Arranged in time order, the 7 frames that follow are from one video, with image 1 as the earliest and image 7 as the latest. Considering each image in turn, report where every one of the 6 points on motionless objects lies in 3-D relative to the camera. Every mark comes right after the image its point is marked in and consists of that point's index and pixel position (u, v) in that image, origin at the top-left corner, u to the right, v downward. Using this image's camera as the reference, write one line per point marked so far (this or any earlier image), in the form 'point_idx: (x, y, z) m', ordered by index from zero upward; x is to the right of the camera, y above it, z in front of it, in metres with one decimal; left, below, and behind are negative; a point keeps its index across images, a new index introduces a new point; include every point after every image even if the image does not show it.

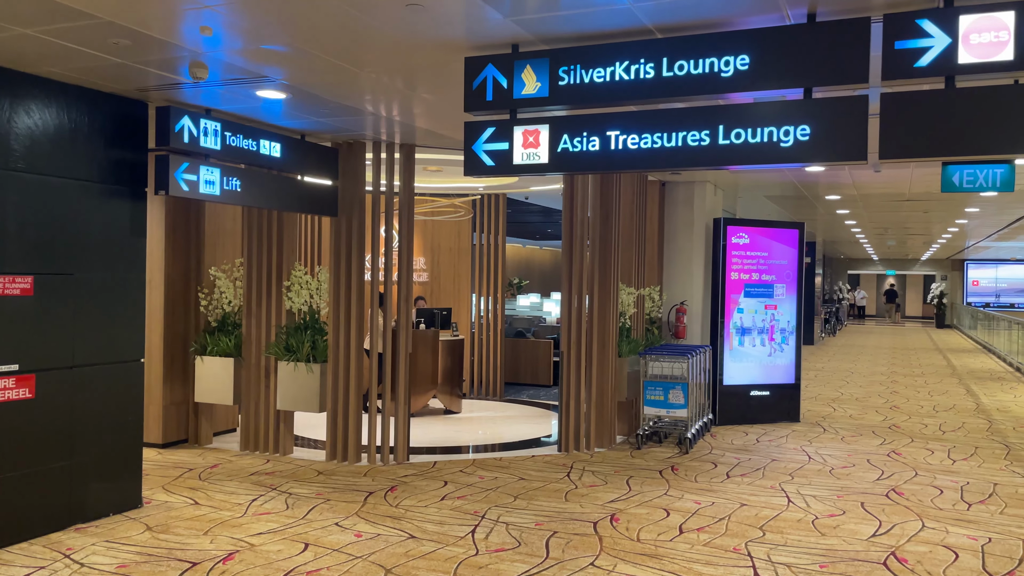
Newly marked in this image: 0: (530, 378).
0: (+0.3, -1.4, +12.0) m
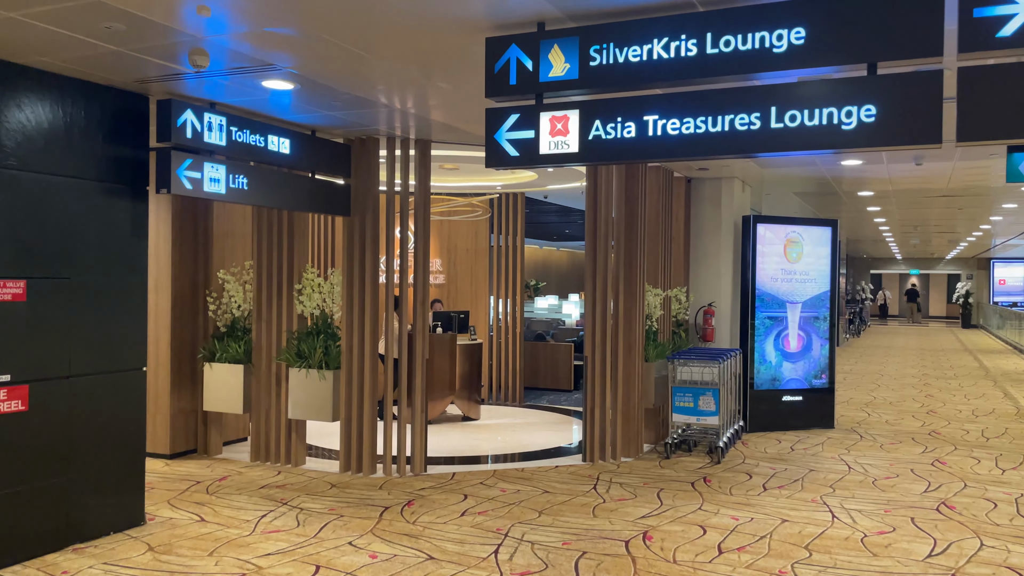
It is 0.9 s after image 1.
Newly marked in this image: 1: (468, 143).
0: (+0.6, -1.4, +11.6) m
1: (-0.4, +1.2, +6.6) m
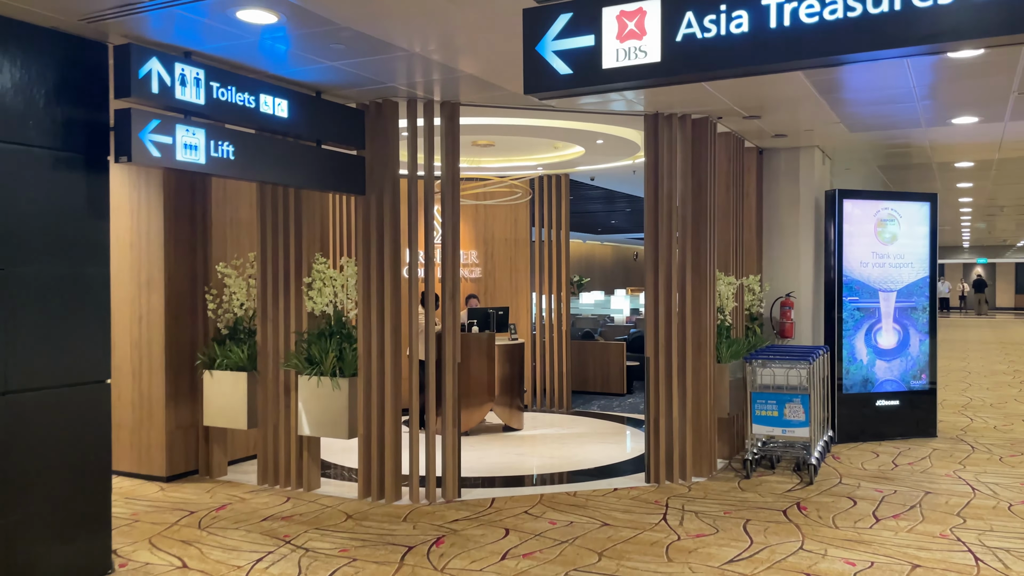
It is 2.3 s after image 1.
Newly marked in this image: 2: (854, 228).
0: (+1.2, -1.3, +10.5) m
1: (-0.1, +1.3, +5.6) m
2: (+3.1, +0.5, +7.1) m
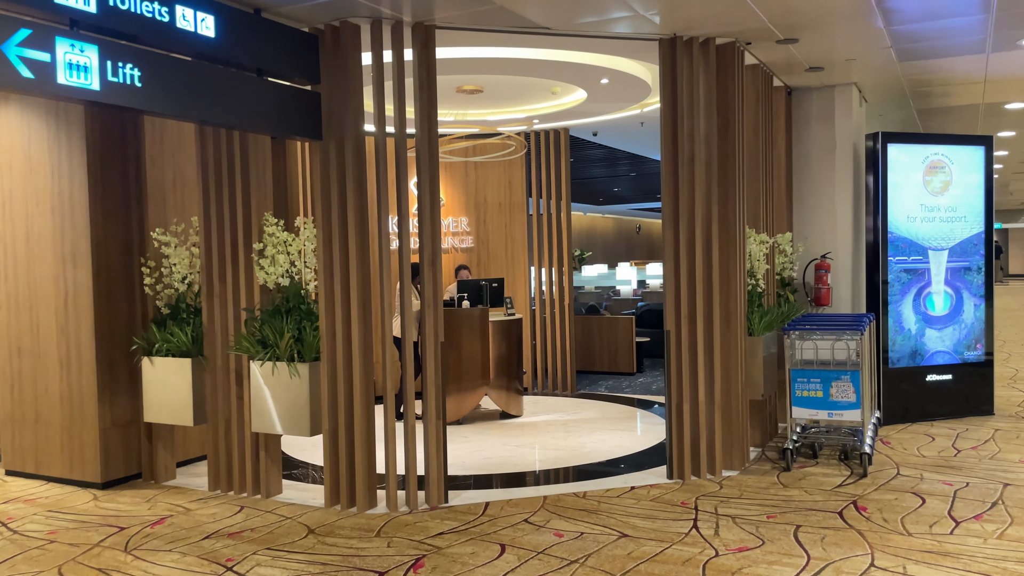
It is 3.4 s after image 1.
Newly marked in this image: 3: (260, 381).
0: (+1.2, -0.9, +9.6) m
1: (-0.1, +1.5, +4.6) m
2: (+3.0, +0.9, +6.2) m
3: (-1.4, -0.5, +4.5) m
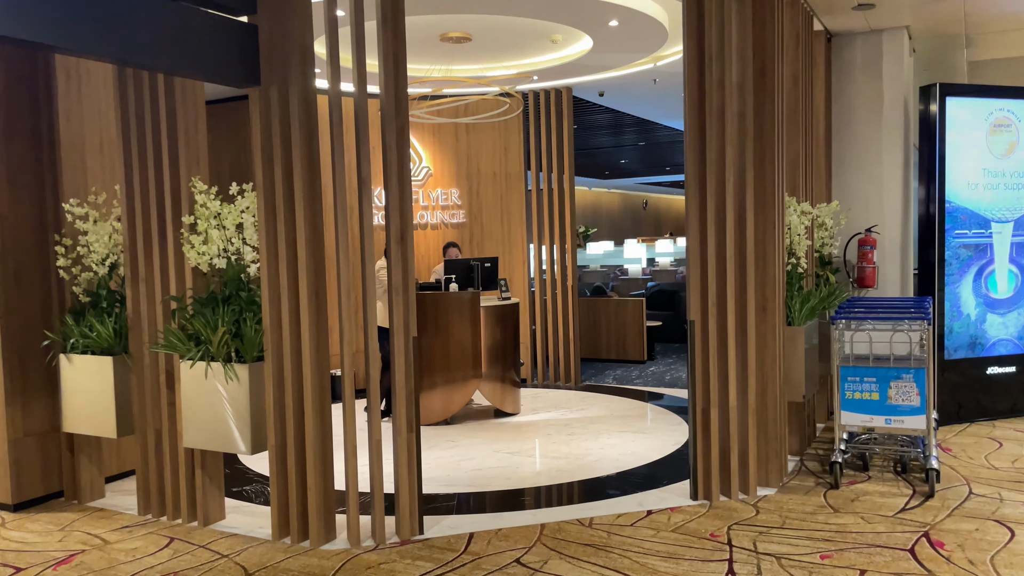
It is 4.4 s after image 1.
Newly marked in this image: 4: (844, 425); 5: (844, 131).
0: (+1.1, -0.7, +8.8) m
1: (-0.2, +1.6, +3.7) m
2: (+3.0, +1.0, +5.3) m
3: (-1.5, -0.5, +3.7) m
4: (+1.8, -0.7, +4.2) m
5: (+2.4, +1.1, +5.6) m
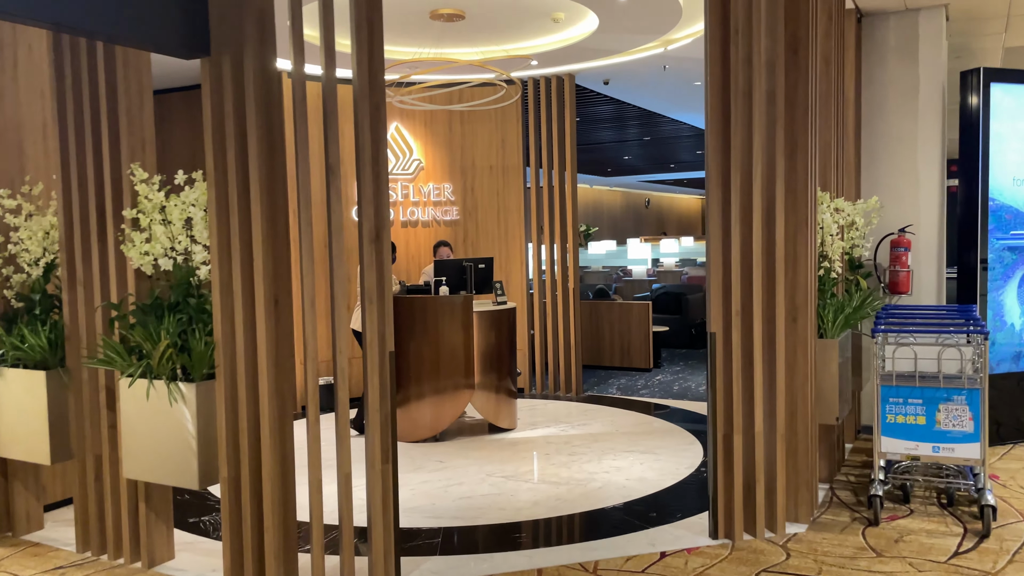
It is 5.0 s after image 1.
0: (+1.1, -0.7, +8.3) m
1: (-0.2, +1.6, +3.2) m
2: (+3.0, +1.0, +4.8) m
3: (-1.5, -0.5, +3.2) m
4: (+1.7, -0.8, +3.7) m
5: (+2.3, +1.1, +5.0) m
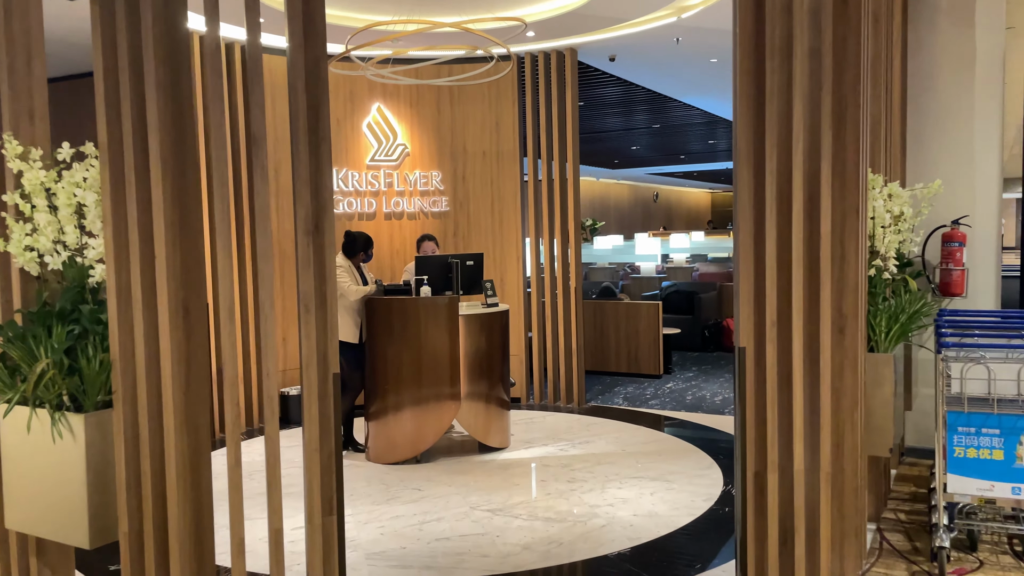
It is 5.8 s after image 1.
0: (+1.1, -0.7, +7.6) m
1: (-0.3, +1.6, +2.5) m
2: (+2.9, +1.0, +4.1) m
3: (-1.6, -0.5, +2.5) m
4: (+1.7, -0.8, +3.0) m
5: (+2.3, +1.1, +4.4) m
